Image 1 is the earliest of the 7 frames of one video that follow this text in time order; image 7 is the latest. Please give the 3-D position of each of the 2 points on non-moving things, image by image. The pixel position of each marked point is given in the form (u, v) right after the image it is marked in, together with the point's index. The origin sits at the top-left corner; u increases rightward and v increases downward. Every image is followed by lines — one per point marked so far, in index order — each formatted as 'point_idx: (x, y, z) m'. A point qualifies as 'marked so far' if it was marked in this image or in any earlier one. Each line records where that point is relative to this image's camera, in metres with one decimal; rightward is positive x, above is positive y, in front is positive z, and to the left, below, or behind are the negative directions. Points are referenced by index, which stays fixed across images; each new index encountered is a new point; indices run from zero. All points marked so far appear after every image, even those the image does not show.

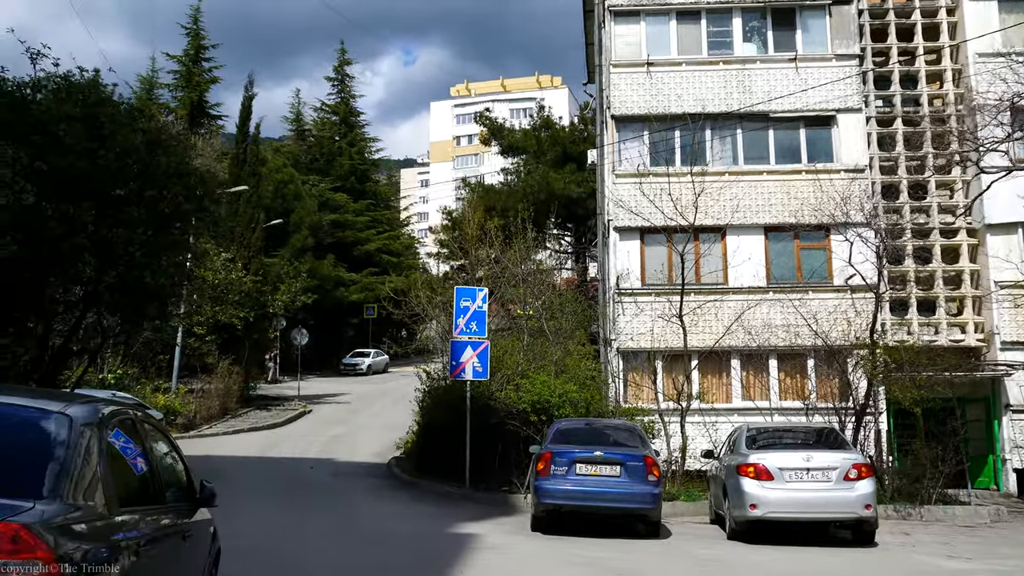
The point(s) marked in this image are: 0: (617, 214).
0: (+1.9, +1.3, +19.8) m
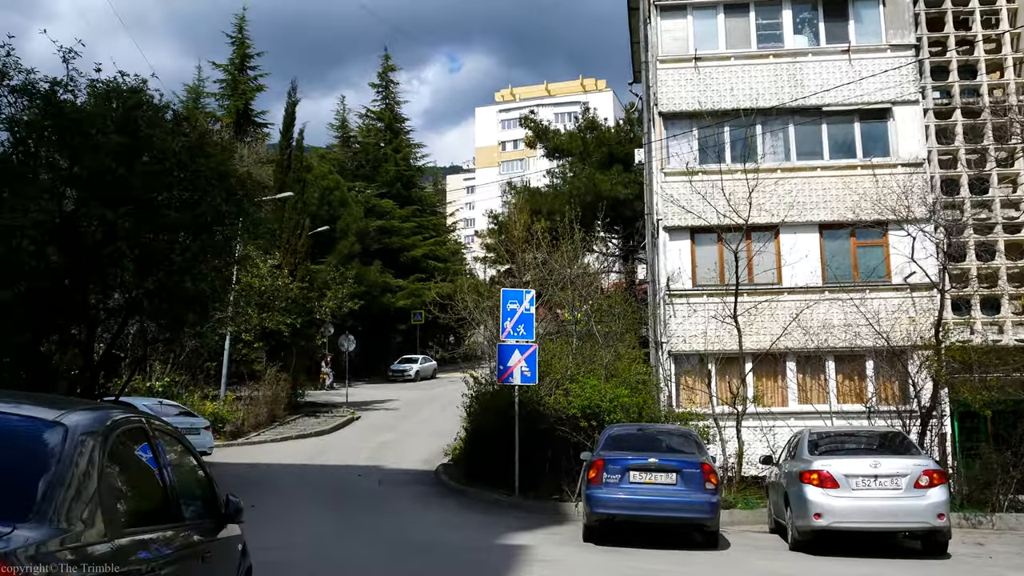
0: (+2.8, +1.3, +19.3) m
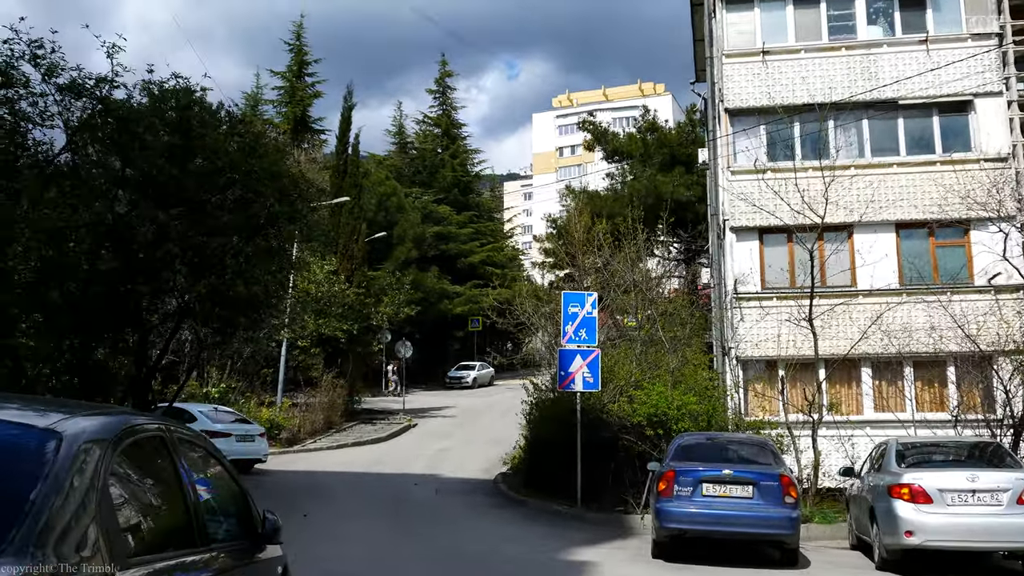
0: (+3.8, +1.3, +18.5) m
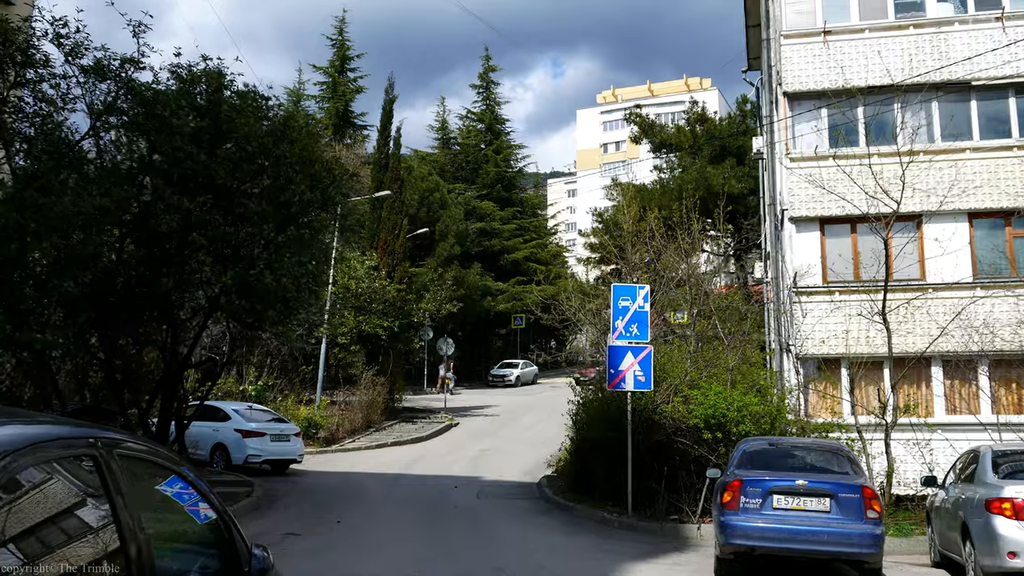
0: (+4.5, +1.4, +17.4) m
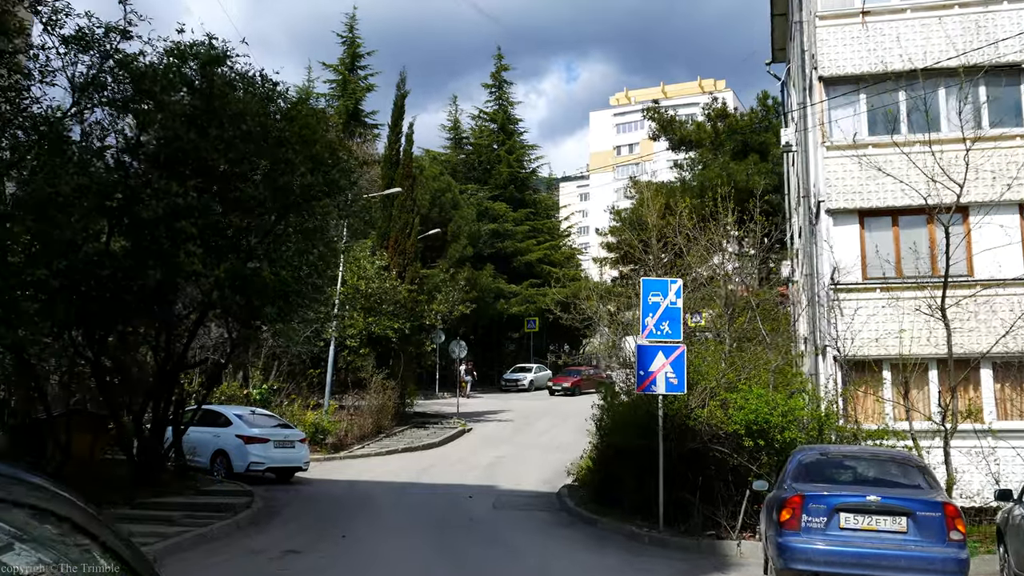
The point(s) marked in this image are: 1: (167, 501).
0: (+4.8, +1.4, +16.3) m
1: (-4.2, -2.6, +13.1) m
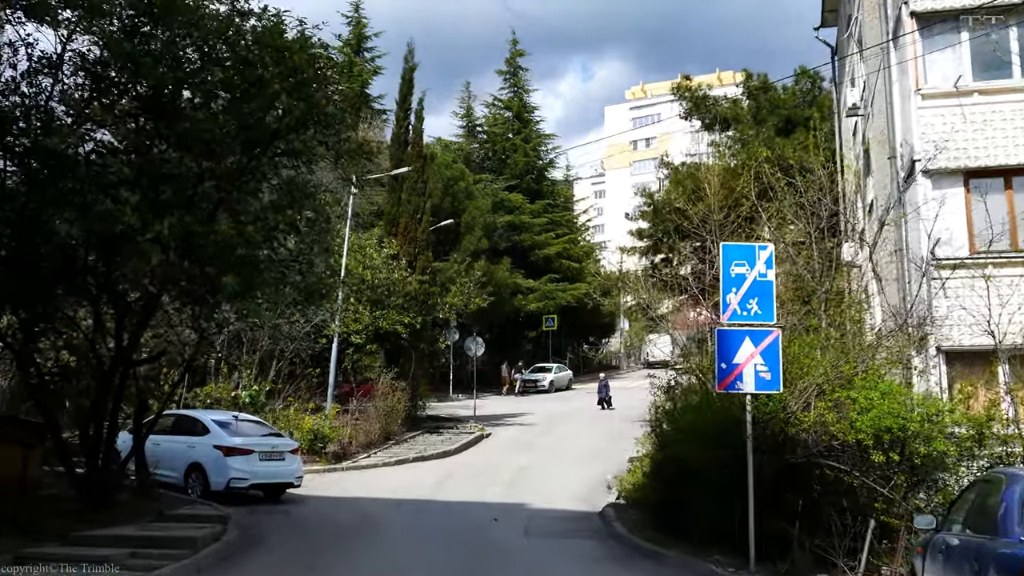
0: (+5.2, +1.7, +13.5) m
1: (-3.8, -2.3, +10.3) m
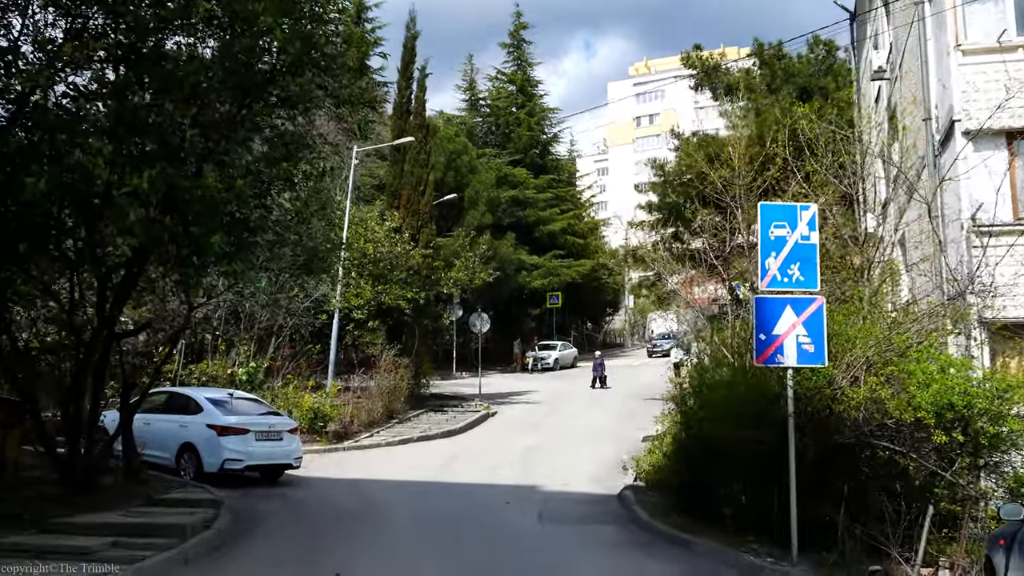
0: (+5.3, +2.1, +12.6) m
1: (-3.6, -2.0, +9.5) m
